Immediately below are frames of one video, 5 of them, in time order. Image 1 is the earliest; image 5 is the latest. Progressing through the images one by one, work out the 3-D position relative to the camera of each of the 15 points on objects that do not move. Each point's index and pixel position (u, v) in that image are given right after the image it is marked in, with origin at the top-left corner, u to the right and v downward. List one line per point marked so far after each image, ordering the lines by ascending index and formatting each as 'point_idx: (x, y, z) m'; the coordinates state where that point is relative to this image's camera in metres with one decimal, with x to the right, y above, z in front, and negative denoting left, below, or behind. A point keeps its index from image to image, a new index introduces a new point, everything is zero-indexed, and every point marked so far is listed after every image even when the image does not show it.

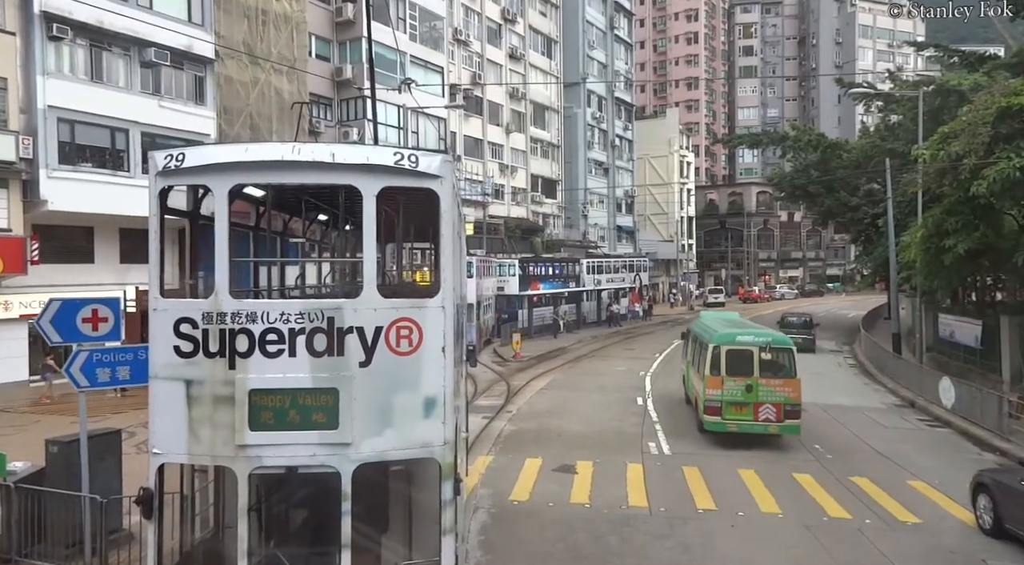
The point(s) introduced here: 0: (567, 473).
0: (+0.9, -3.3, +11.9) m
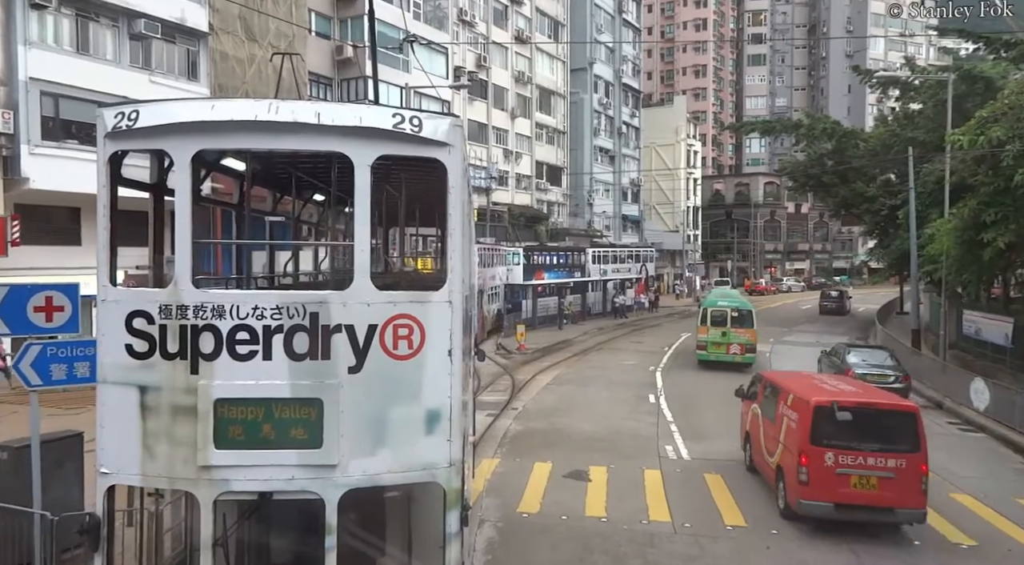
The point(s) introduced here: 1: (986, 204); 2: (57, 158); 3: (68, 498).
0: (+1.1, -3.1, +10.9) m
1: (+11.9, +2.0, +17.2) m
2: (-12.4, +3.4, +18.9) m
3: (-4.8, -2.3, +7.5) m
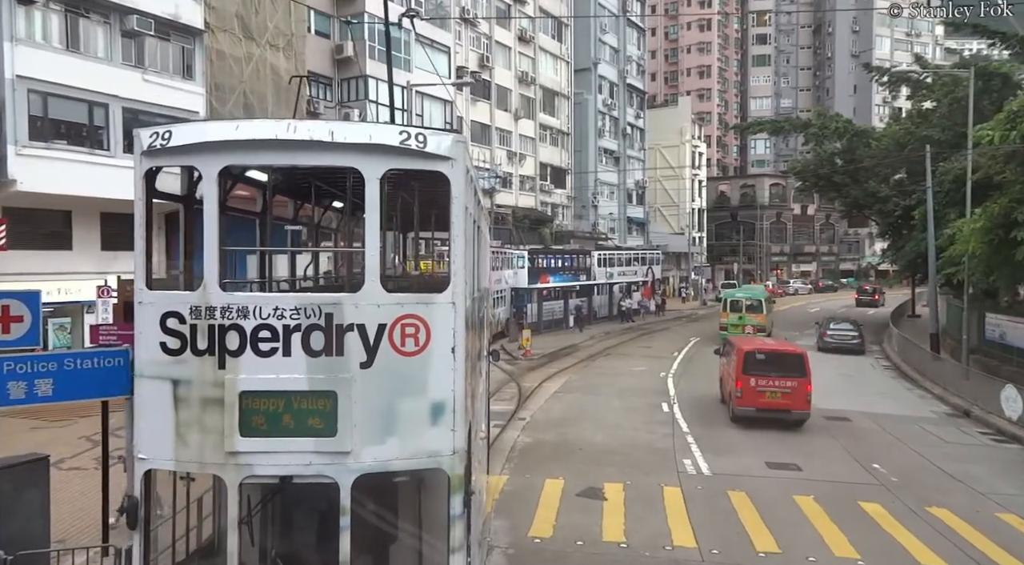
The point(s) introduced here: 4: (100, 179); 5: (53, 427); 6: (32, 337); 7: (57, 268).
0: (+1.2, -3.2, +10.2) m
1: (+12.0, +1.9, +16.5) m
2: (-12.3, +3.2, +18.2) m
3: (-4.7, -2.4, +6.7) m
4: (-11.6, +2.9, +19.4) m
5: (-9.5, -3.0, +14.3) m
6: (-4.2, -0.5, +6.1) m
7: (-13.0, +0.4, +19.8) m
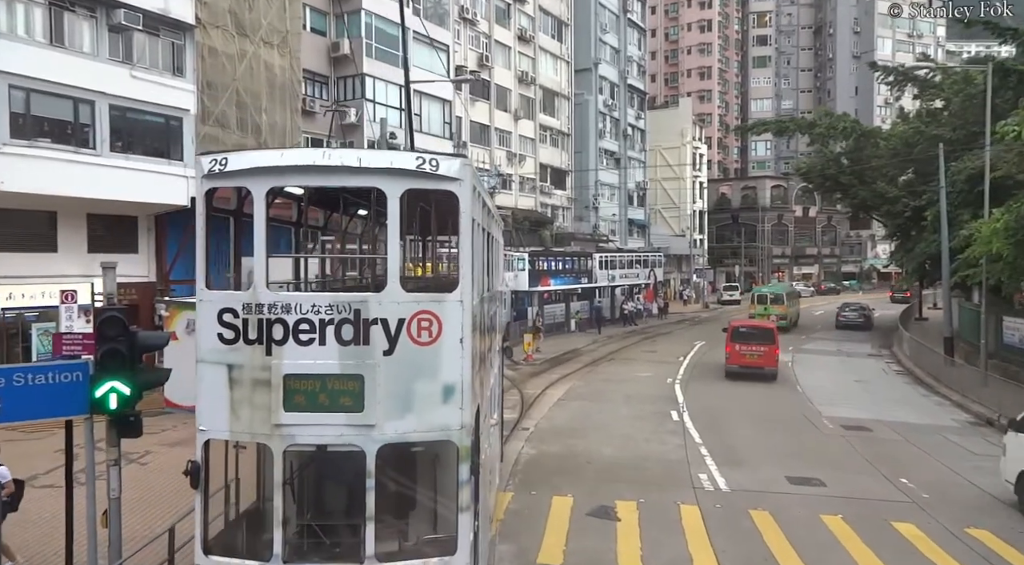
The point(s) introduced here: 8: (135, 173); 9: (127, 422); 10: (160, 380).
0: (+1.3, -3.2, +9.5) m
1: (+12.1, +1.8, +15.8) m
2: (-12.2, +3.1, +17.4) m
3: (-4.6, -2.4, +6.0) m
4: (-11.5, +2.8, +18.6) m
5: (-9.4, -3.1, +13.6) m
6: (-4.1, -0.5, +5.3) m
7: (-13.0, +0.3, +19.0) m
8: (-10.8, +3.1, +19.7) m
9: (-3.2, -1.2, +5.8) m
10: (-3.1, -0.8, +6.0) m
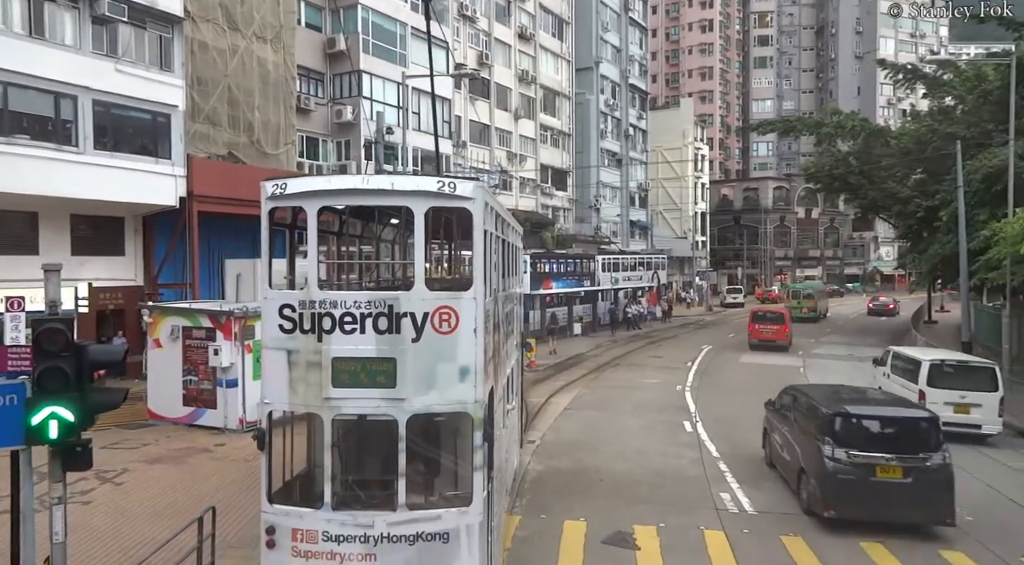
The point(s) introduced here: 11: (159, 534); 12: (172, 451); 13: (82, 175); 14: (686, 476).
0: (+1.4, -3.3, +8.6) m
1: (+12.1, +1.8, +14.9) m
2: (-12.2, +3.1, +16.6) m
3: (-4.5, -2.5, +5.1) m
4: (-11.4, +2.7, +17.7) m
5: (-9.3, -3.1, +12.7) m
6: (-4.0, -0.5, +4.4) m
7: (-12.9, +0.2, +18.1) m
8: (-10.7, +3.0, +18.9) m
9: (-3.1, -1.2, +4.9) m
10: (-3.0, -0.9, +5.2) m
11: (-4.5, -3.2, +8.9) m
12: (-6.2, -3.1, +12.7) m
13: (-11.2, +2.8, +18.0) m
14: (+2.9, -3.3, +11.8) m
